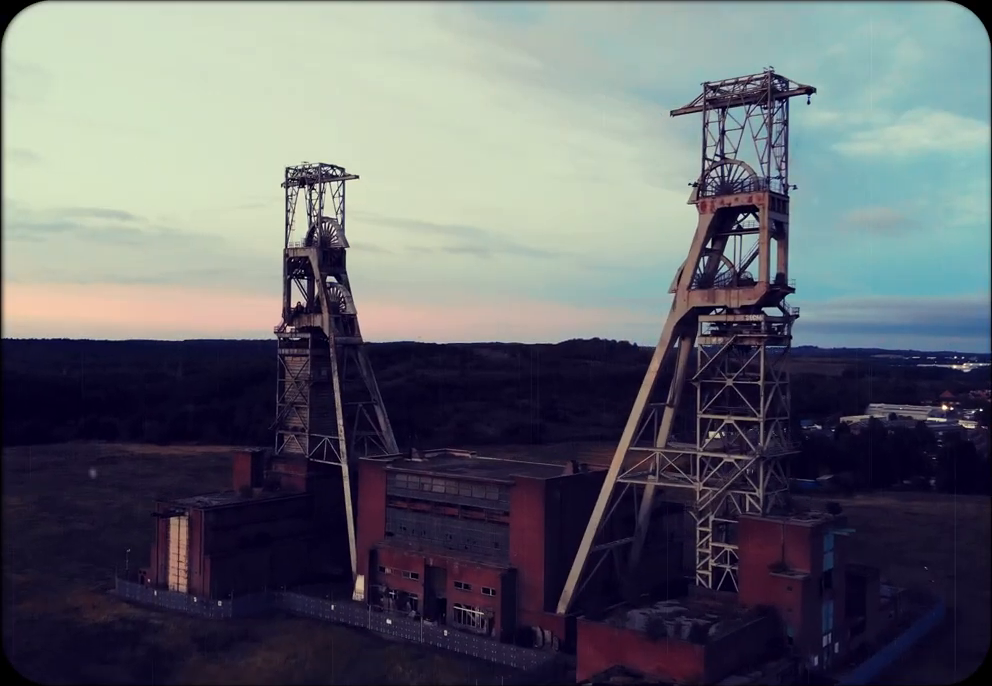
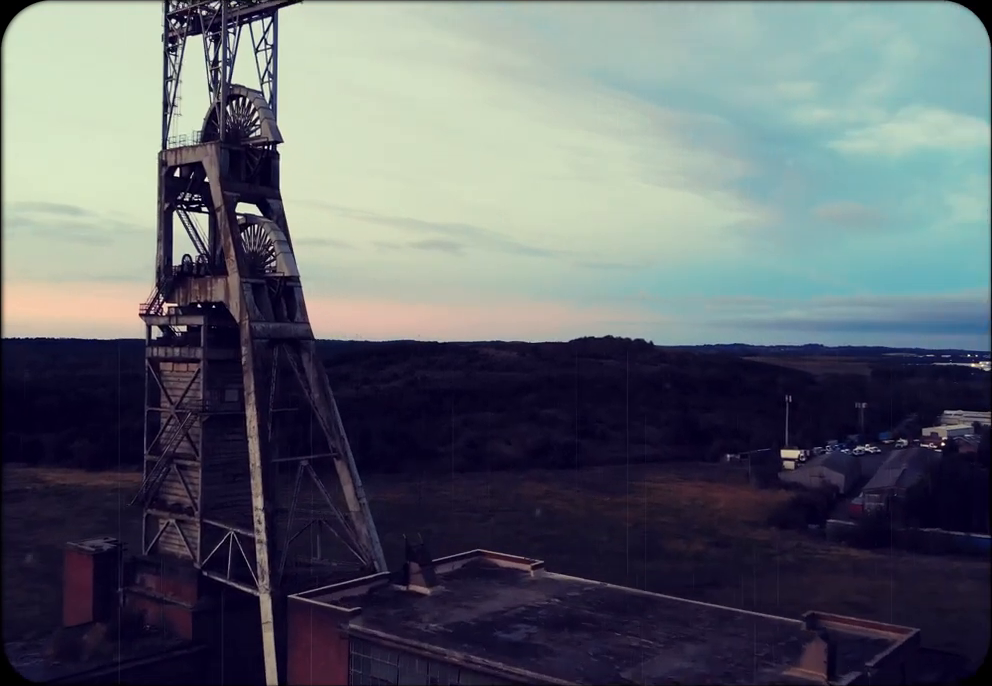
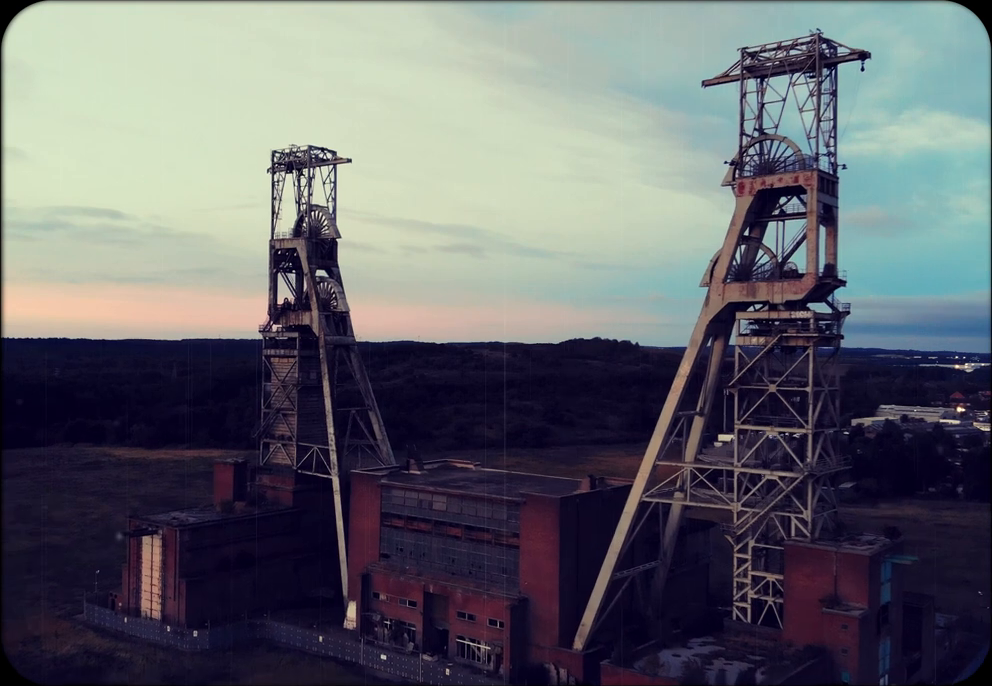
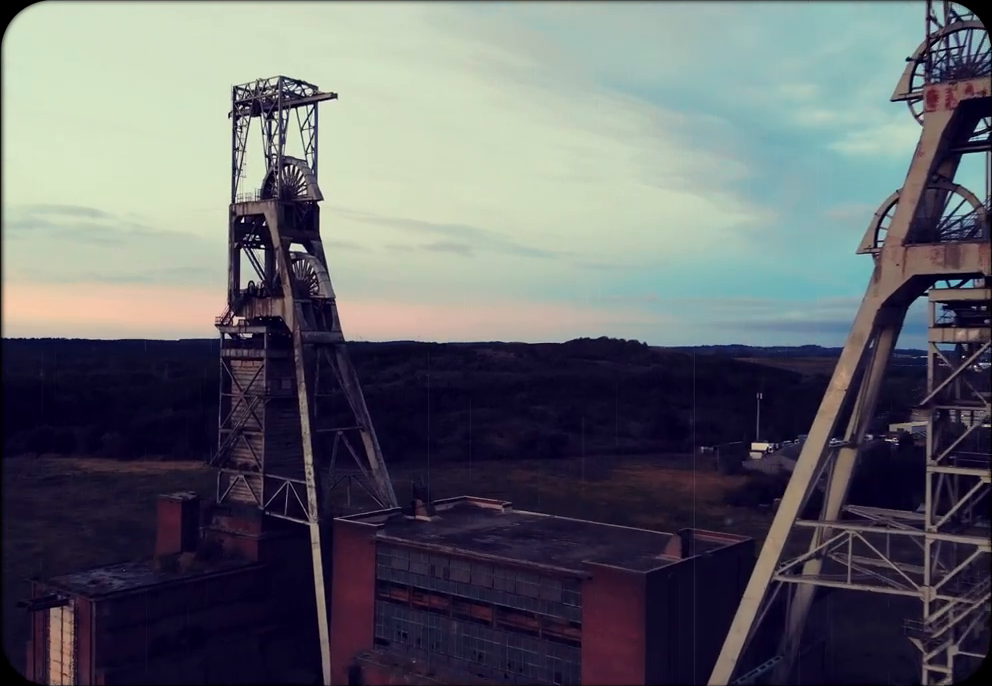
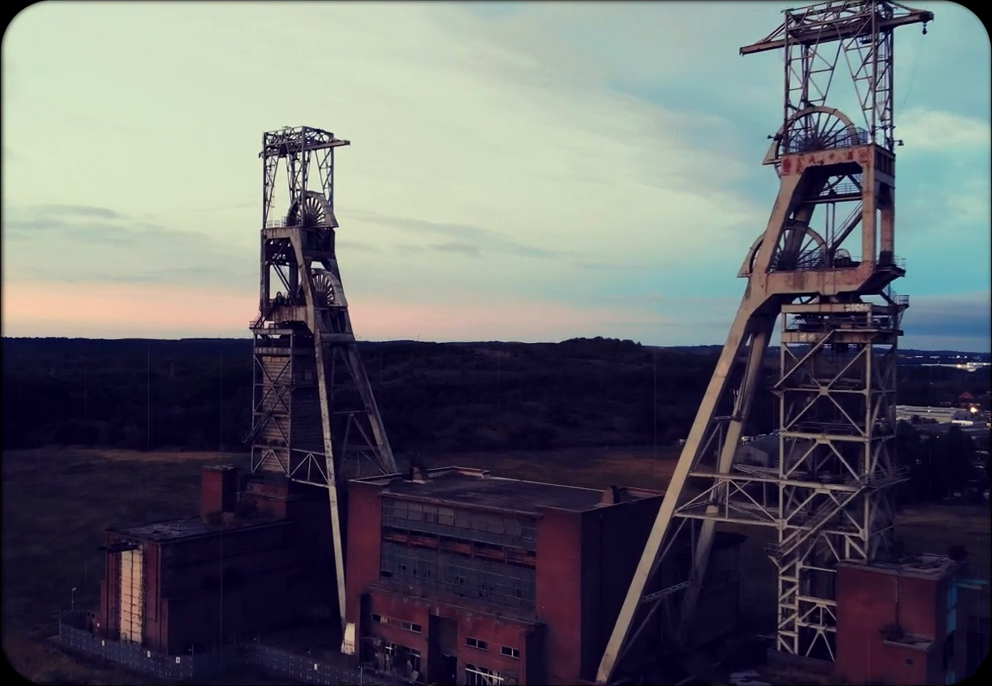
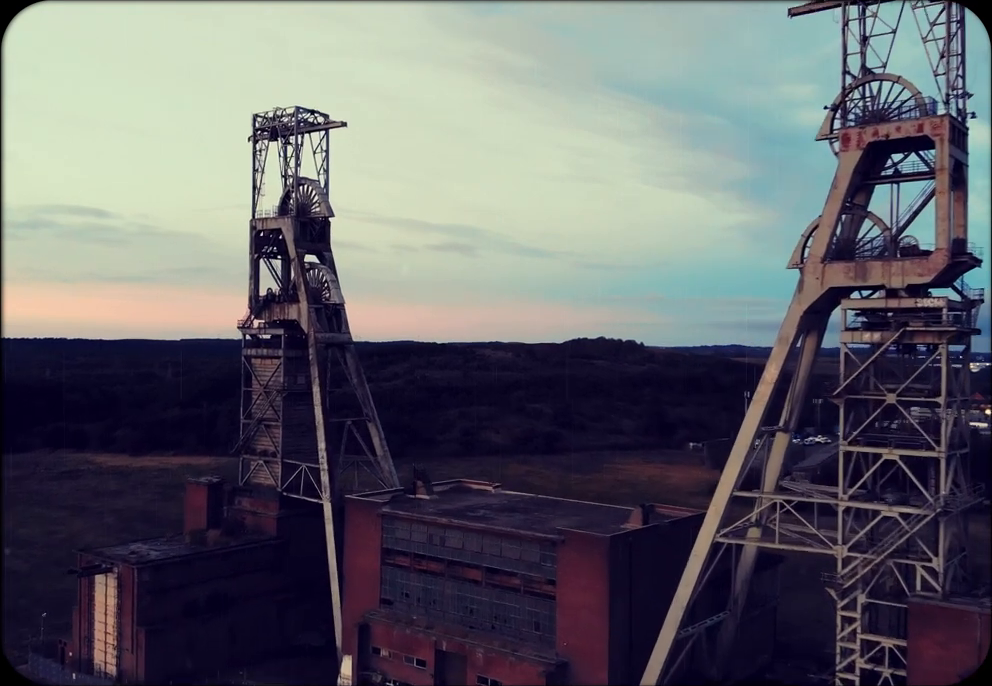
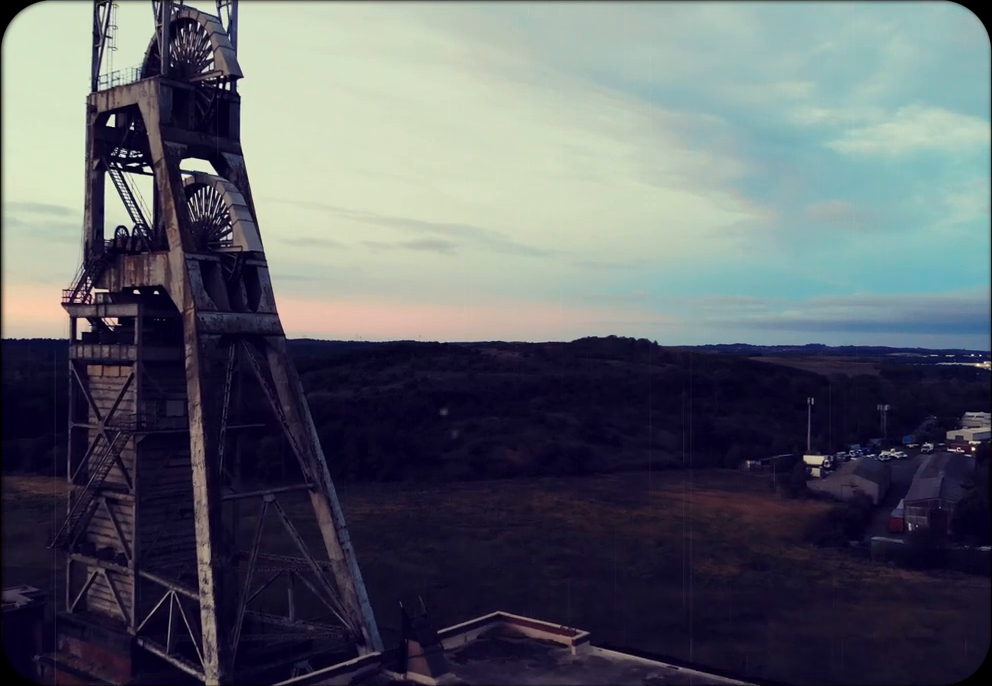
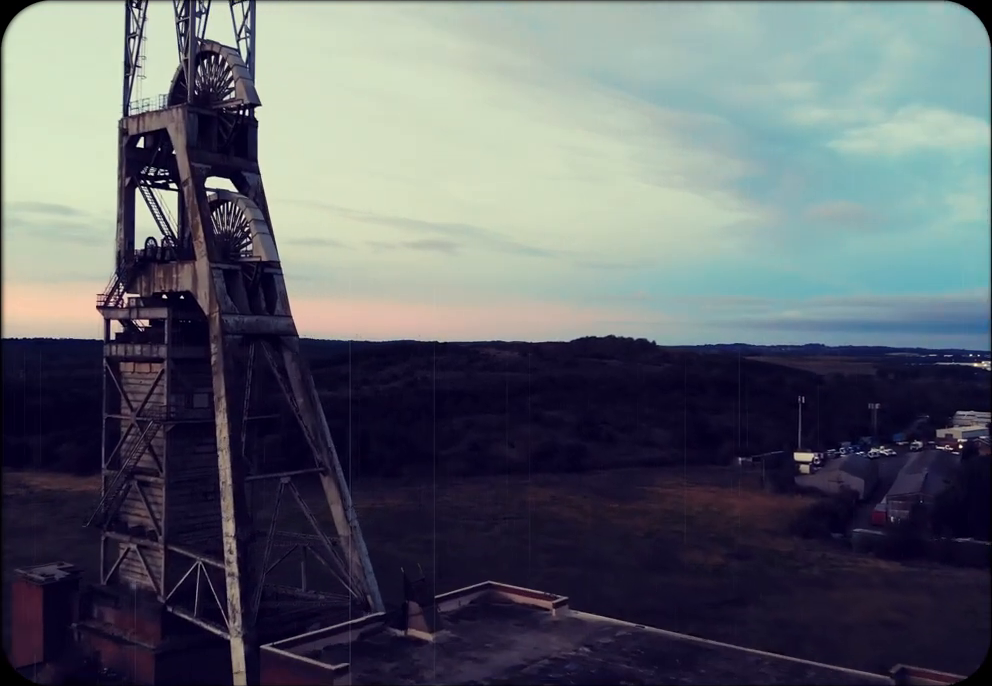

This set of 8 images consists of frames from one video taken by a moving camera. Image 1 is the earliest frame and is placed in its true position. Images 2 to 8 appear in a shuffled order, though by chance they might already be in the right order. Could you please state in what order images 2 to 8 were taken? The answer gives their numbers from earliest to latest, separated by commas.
3, 5, 6, 4, 2, 8, 7
